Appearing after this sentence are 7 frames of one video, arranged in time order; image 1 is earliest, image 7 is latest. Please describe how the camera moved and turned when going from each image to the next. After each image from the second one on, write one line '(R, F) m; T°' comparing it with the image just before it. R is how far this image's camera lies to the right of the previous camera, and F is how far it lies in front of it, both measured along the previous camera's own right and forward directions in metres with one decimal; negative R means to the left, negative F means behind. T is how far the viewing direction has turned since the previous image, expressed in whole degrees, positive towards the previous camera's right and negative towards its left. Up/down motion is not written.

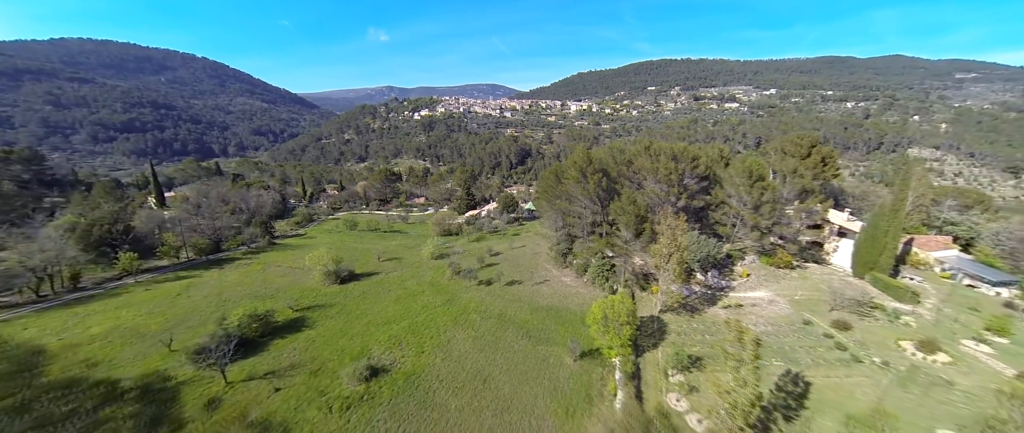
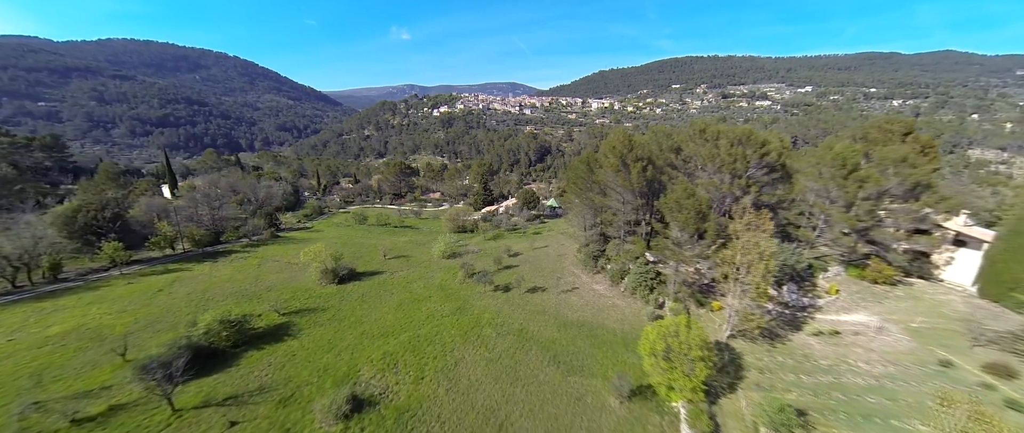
(-0.5, +5.2) m; -3°
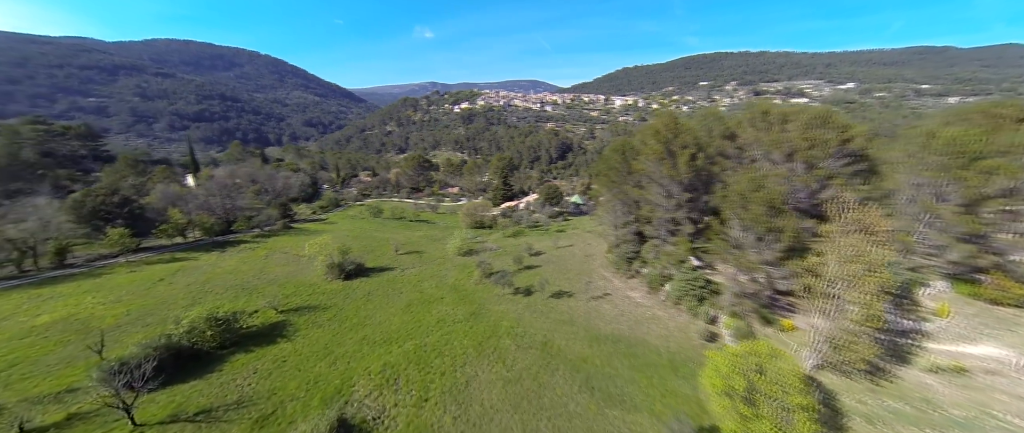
(-0.4, +3.4) m; -3°
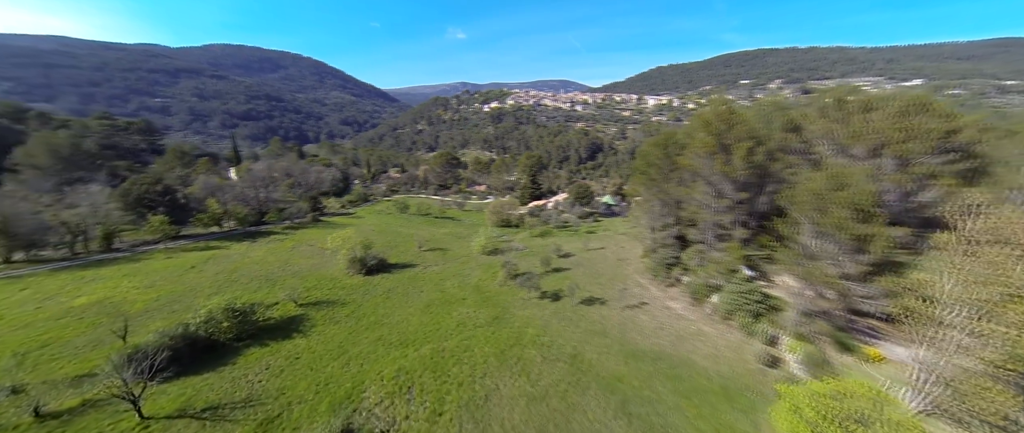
(-0.1, +1.8) m; -4°
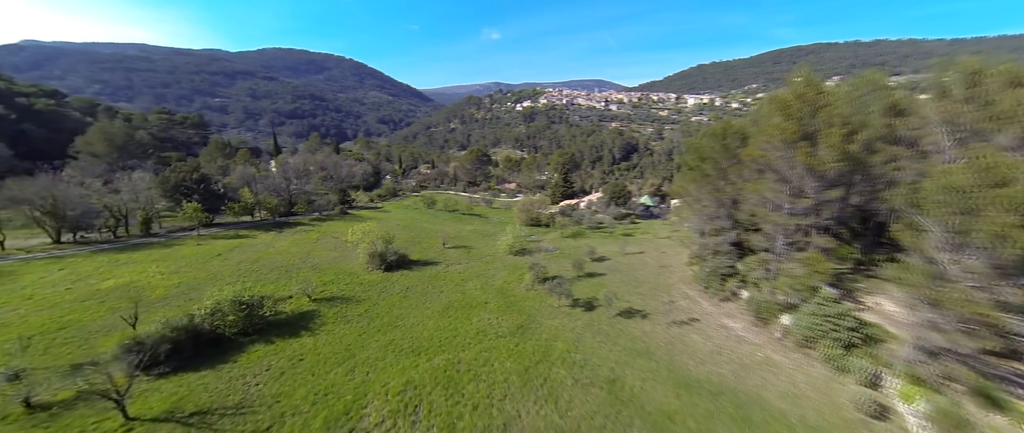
(-0.1, +2.6) m; -5°
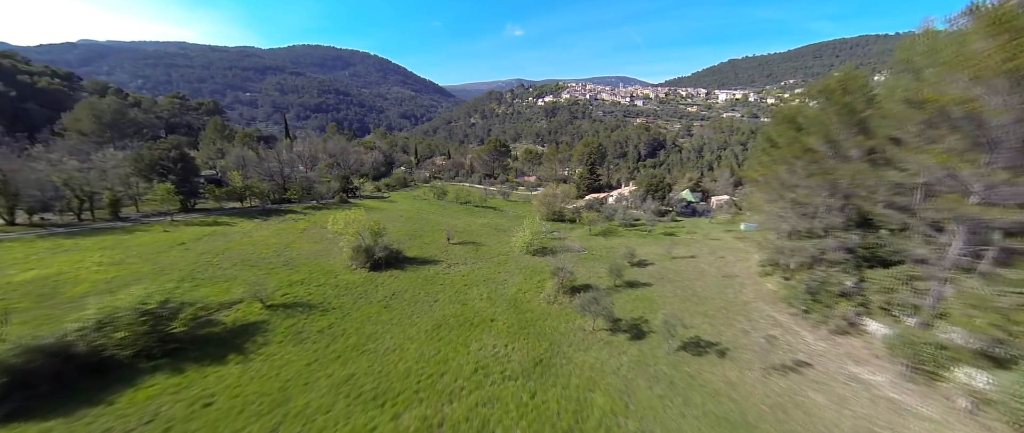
(0.0, +6.1) m; -3°
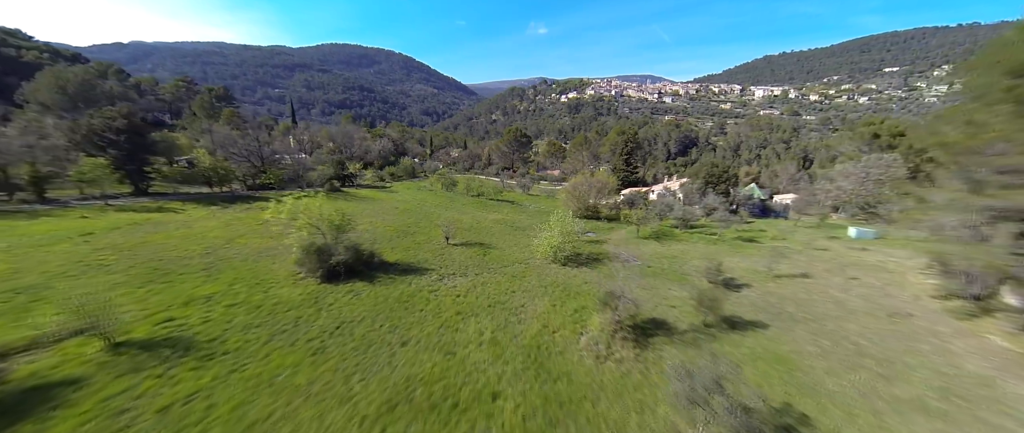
(-0.1, +8.0) m; -3°
